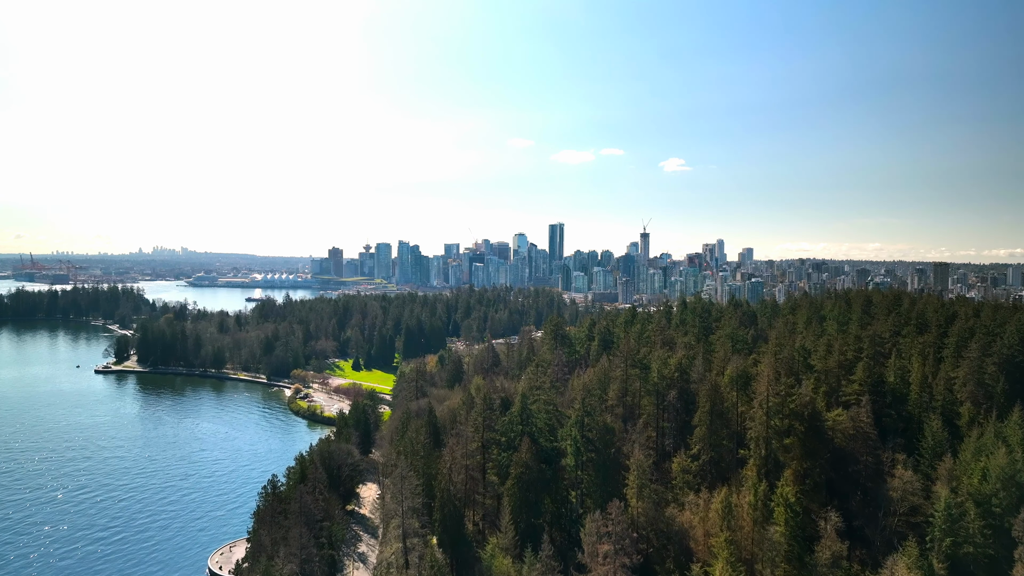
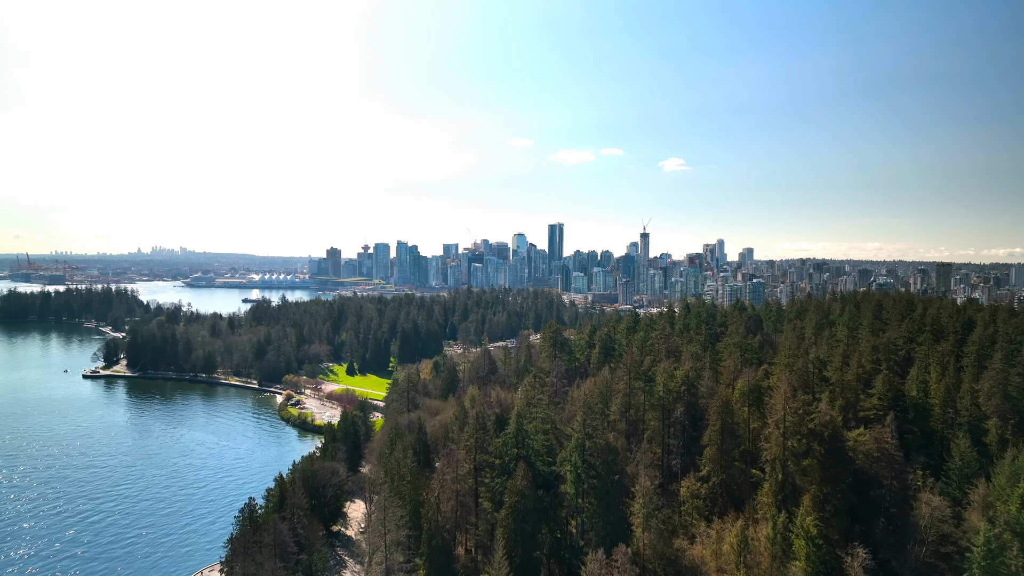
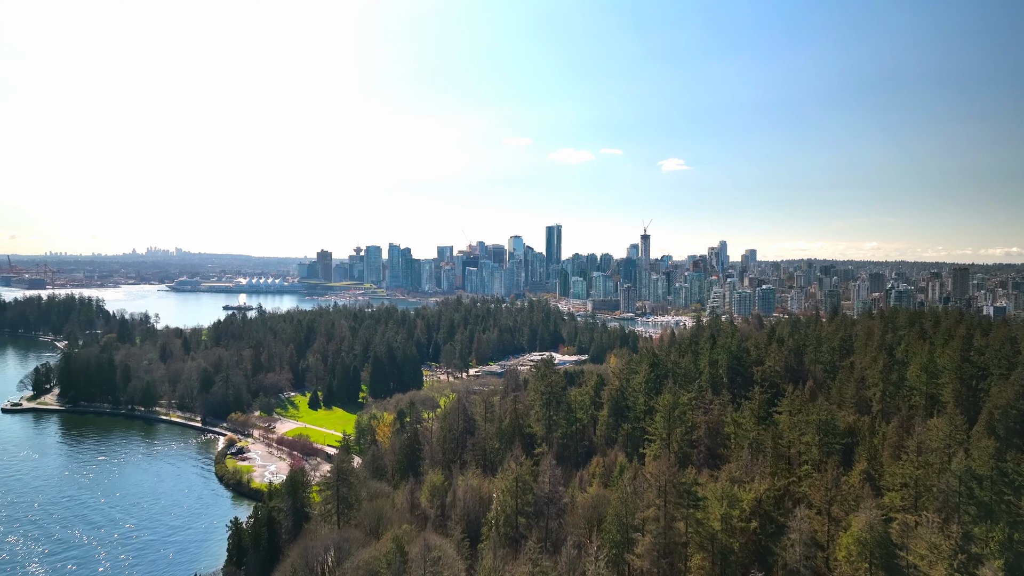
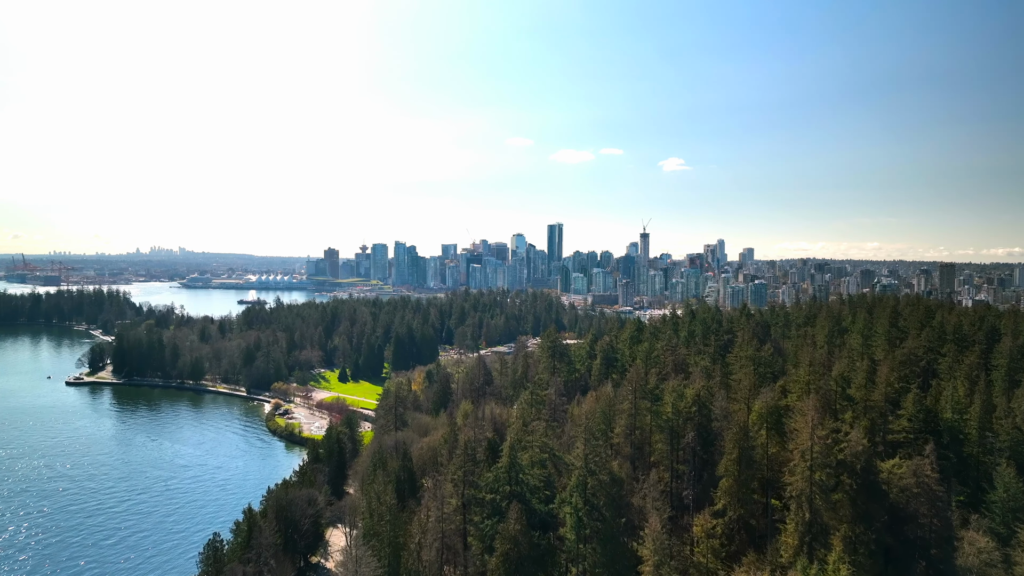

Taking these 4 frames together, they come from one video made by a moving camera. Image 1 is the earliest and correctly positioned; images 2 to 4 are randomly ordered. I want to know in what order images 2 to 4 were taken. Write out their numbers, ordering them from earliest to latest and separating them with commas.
2, 4, 3
